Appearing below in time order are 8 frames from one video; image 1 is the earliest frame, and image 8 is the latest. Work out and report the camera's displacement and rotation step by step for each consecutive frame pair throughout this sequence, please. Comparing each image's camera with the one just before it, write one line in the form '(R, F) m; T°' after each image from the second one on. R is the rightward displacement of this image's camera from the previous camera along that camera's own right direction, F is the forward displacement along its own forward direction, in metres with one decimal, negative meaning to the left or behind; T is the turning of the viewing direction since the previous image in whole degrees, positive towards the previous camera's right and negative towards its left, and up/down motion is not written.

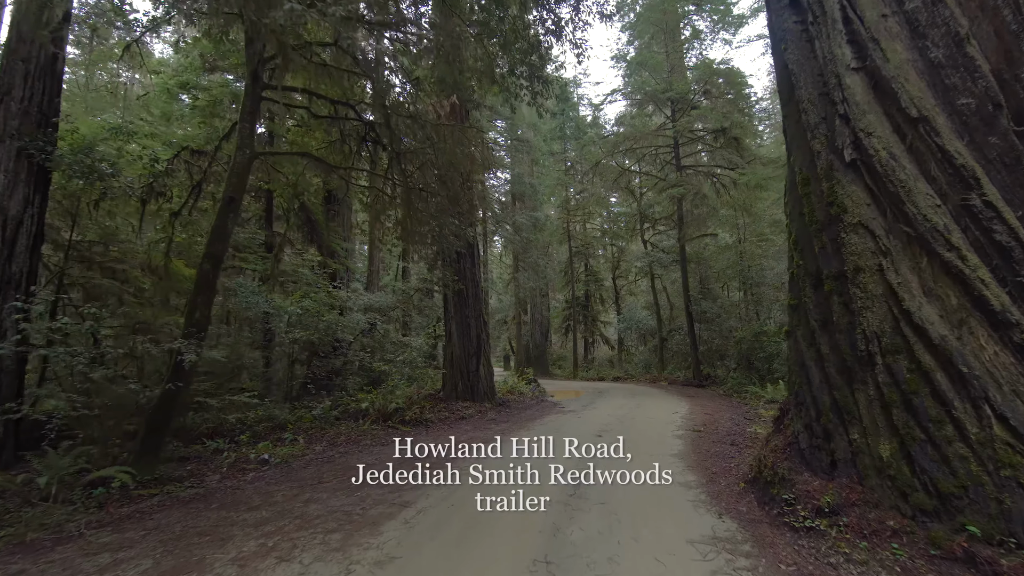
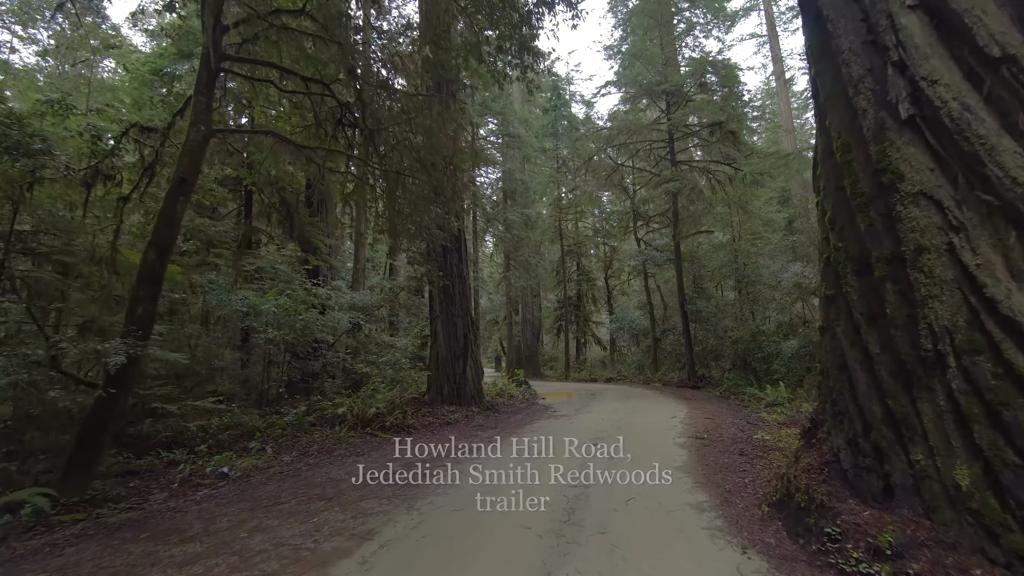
(+0.1, +0.5) m; +1°
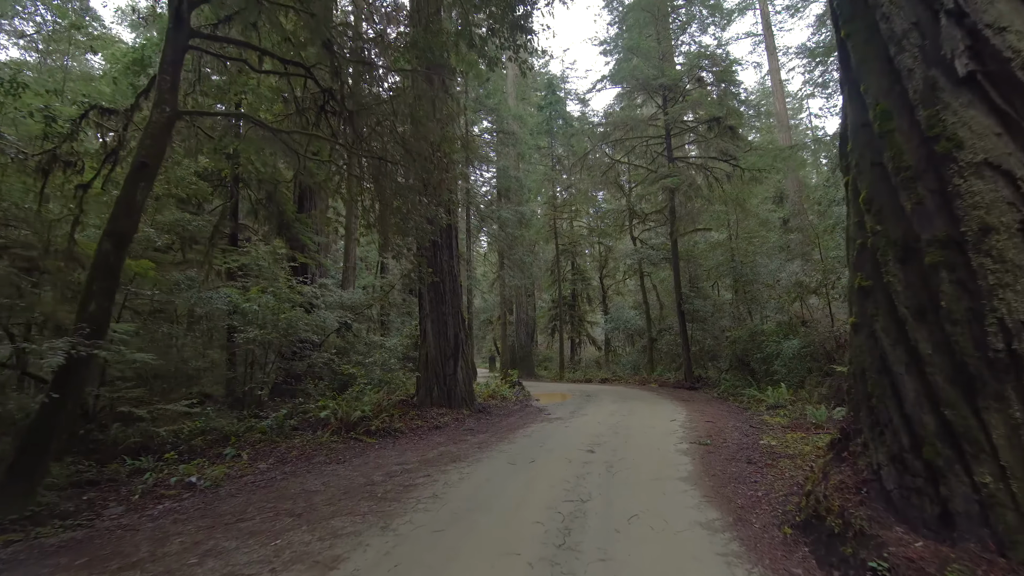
(0.0, +0.4) m; +1°
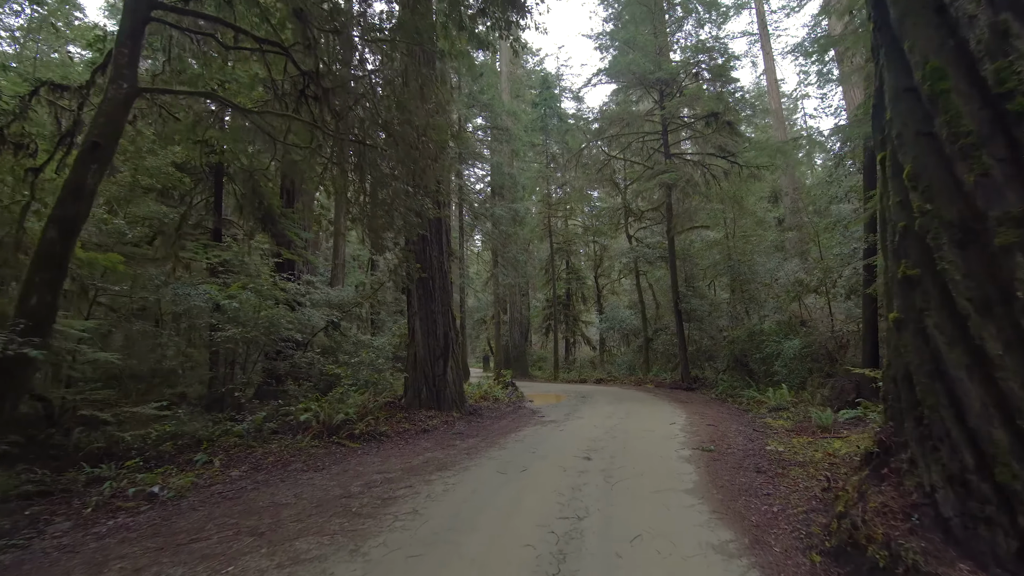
(0.0, +0.4) m; +1°
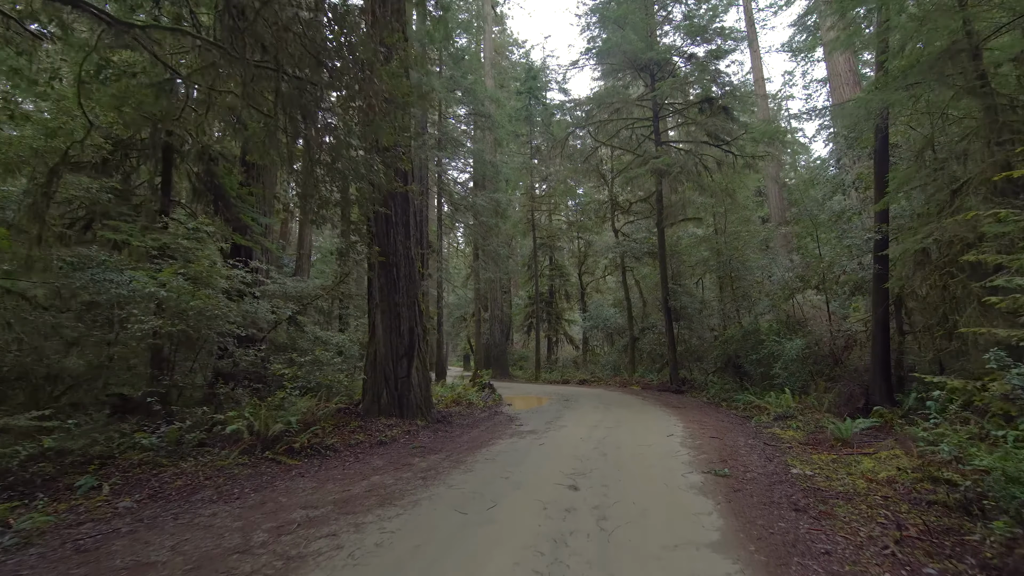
(+0.1, +1.1) m; +2°
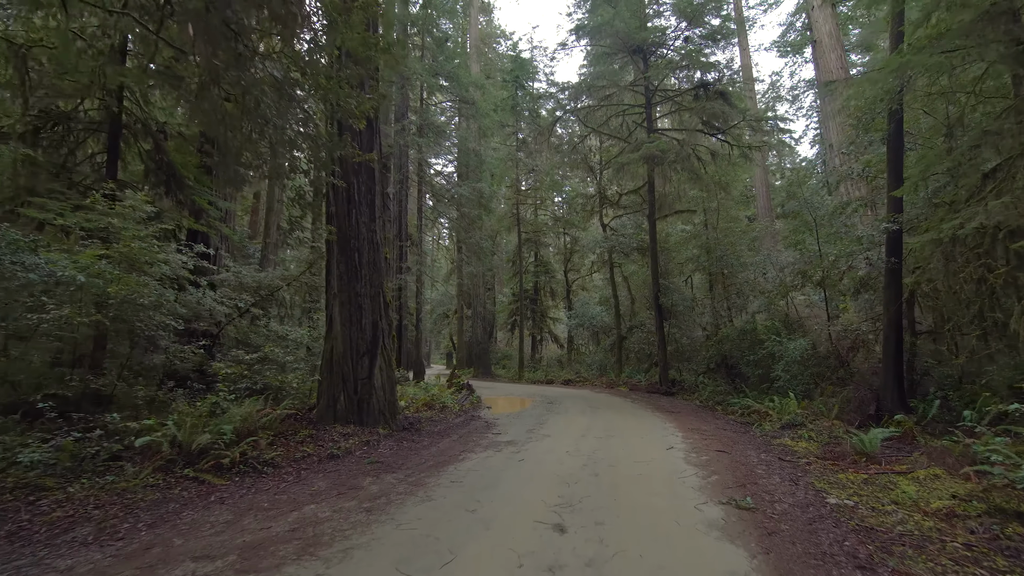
(+0.1, +0.9) m; +2°
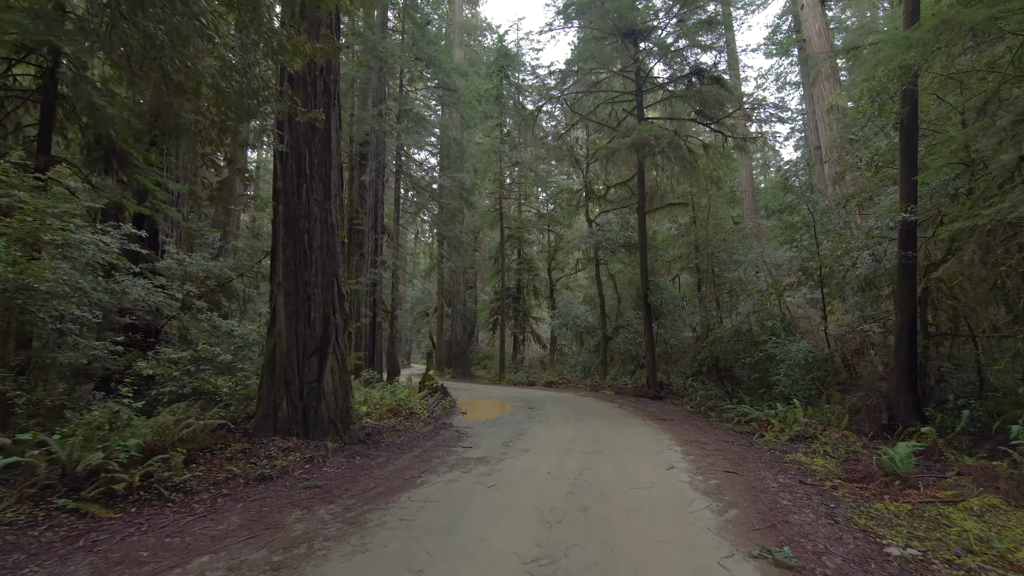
(+0.1, +0.9) m; +2°
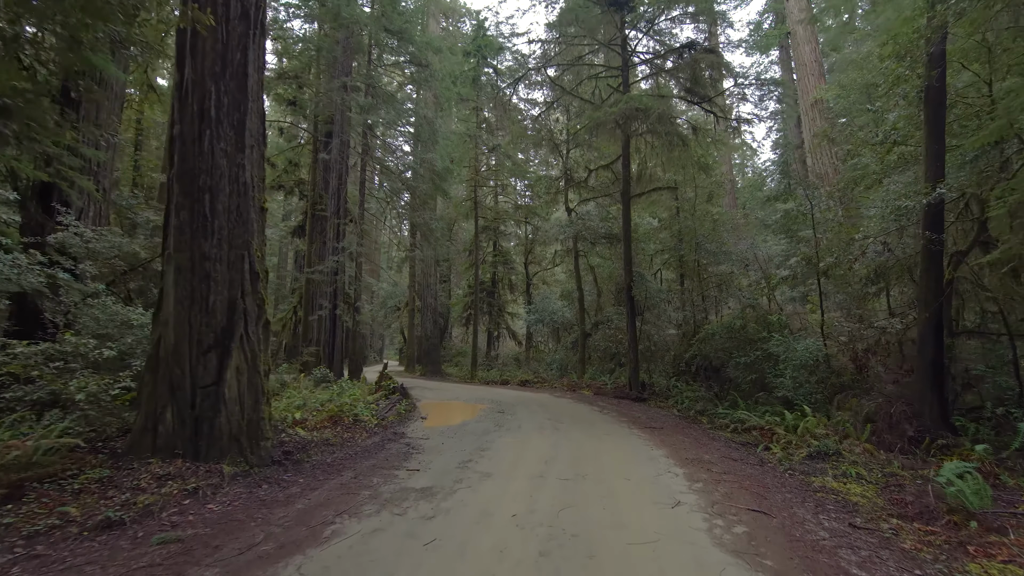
(+0.2, +1.2) m; +3°
